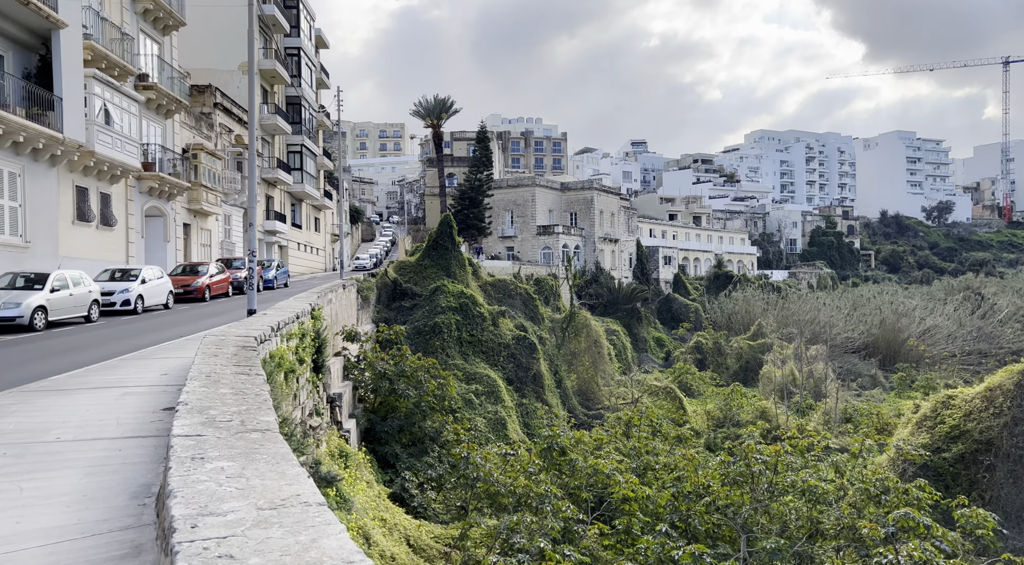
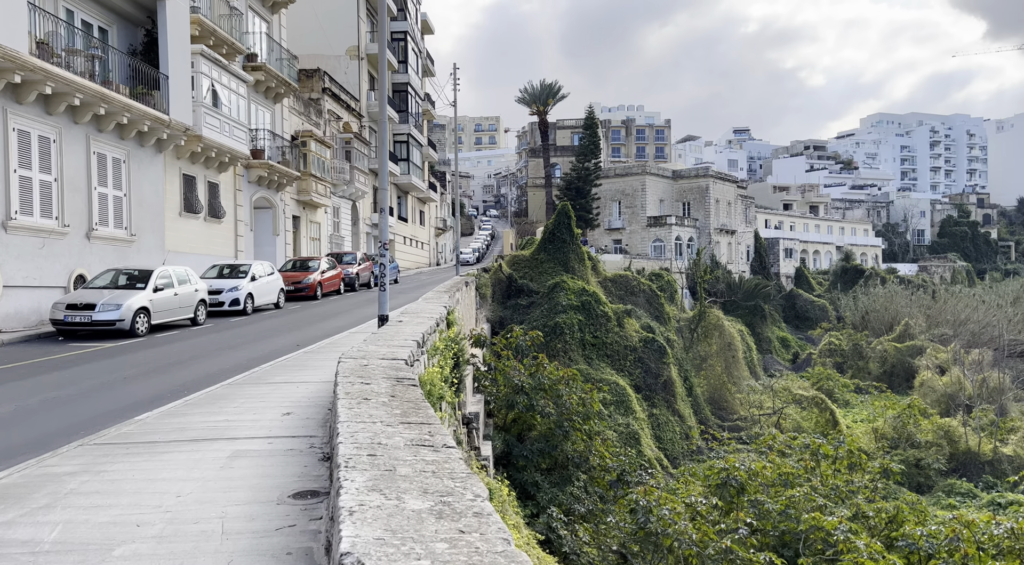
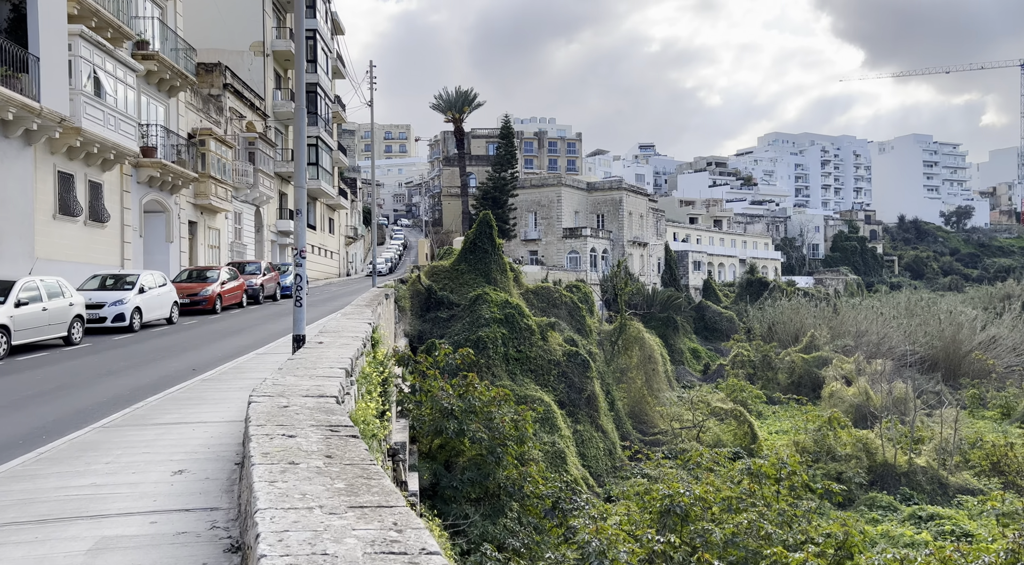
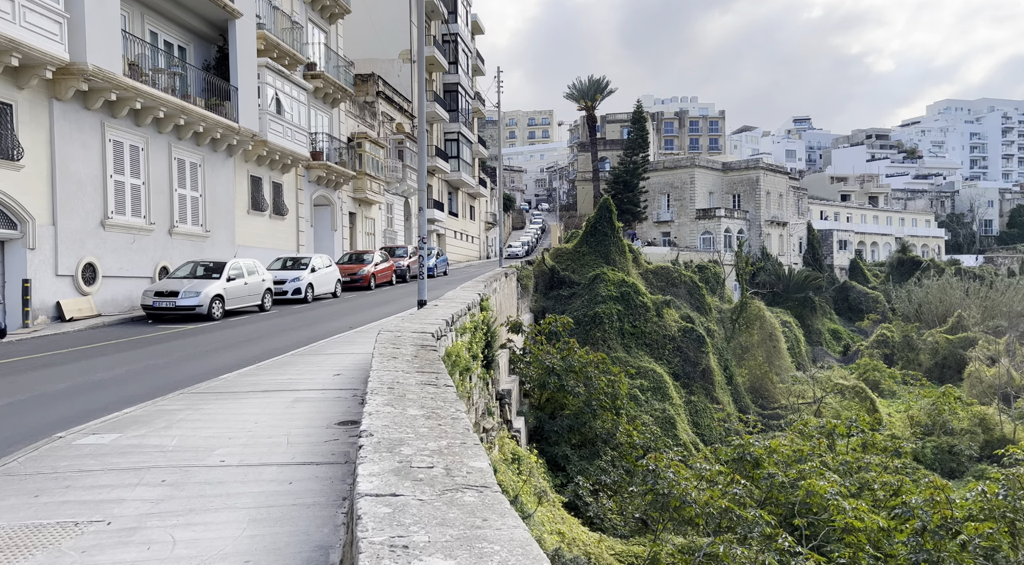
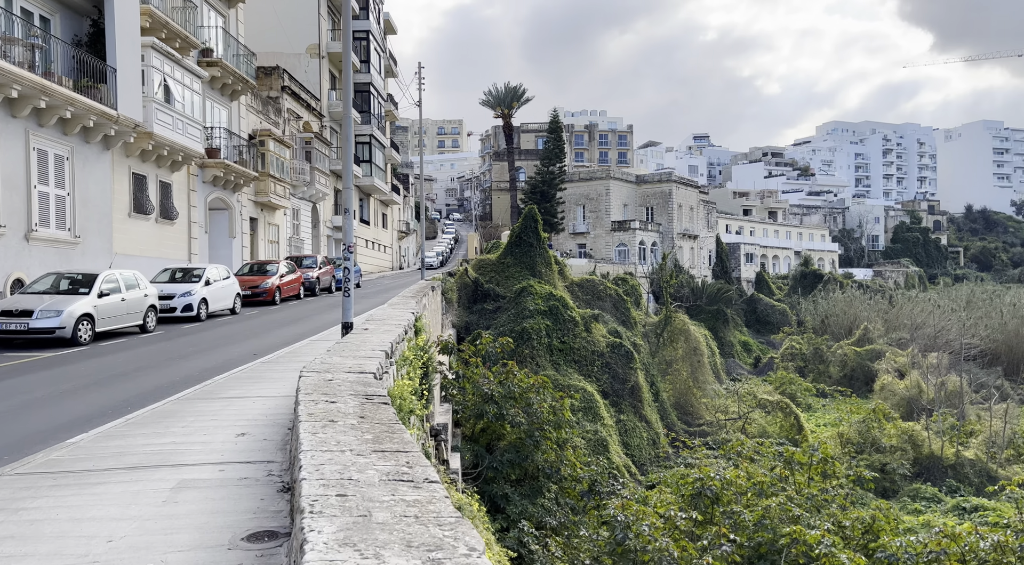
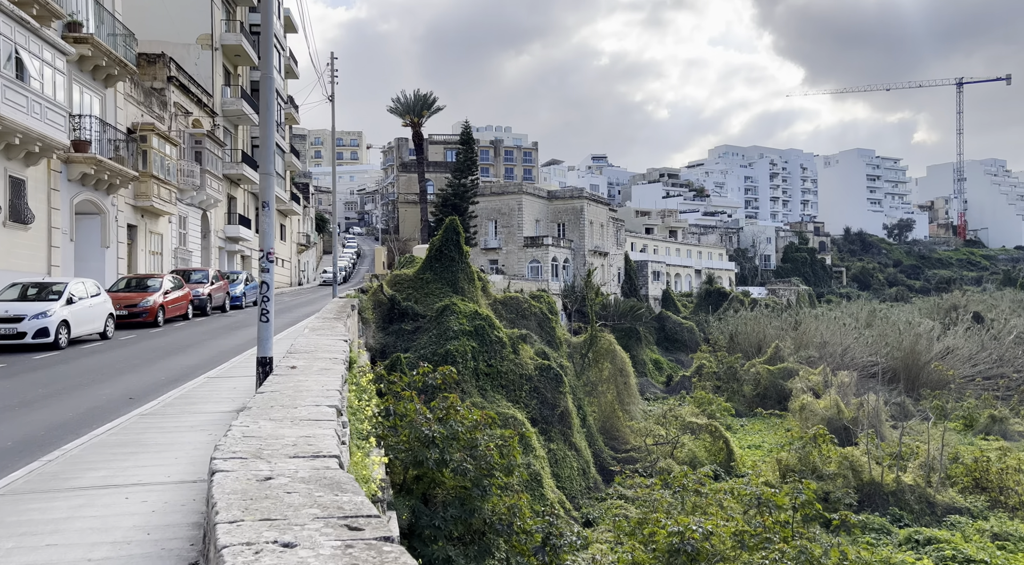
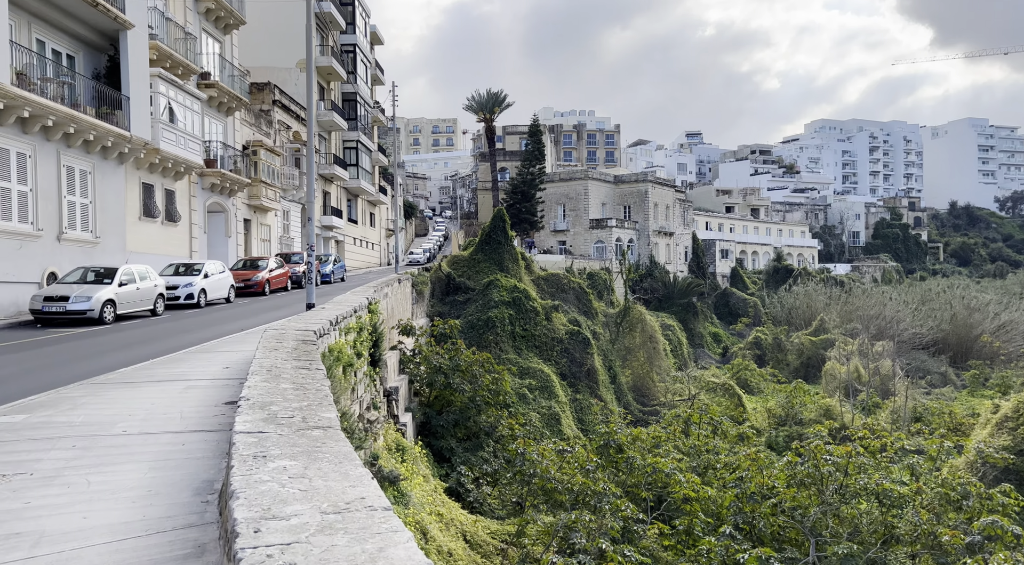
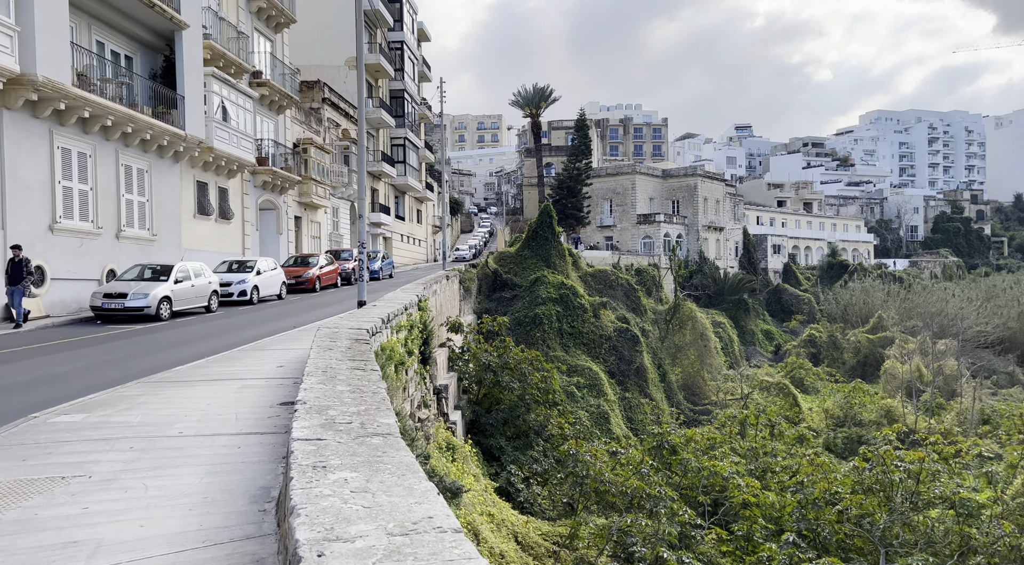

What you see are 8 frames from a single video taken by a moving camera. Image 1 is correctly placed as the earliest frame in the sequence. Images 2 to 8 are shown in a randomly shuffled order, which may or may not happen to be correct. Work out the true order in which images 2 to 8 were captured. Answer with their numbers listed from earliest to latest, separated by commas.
7, 8, 4, 2, 5, 3, 6
